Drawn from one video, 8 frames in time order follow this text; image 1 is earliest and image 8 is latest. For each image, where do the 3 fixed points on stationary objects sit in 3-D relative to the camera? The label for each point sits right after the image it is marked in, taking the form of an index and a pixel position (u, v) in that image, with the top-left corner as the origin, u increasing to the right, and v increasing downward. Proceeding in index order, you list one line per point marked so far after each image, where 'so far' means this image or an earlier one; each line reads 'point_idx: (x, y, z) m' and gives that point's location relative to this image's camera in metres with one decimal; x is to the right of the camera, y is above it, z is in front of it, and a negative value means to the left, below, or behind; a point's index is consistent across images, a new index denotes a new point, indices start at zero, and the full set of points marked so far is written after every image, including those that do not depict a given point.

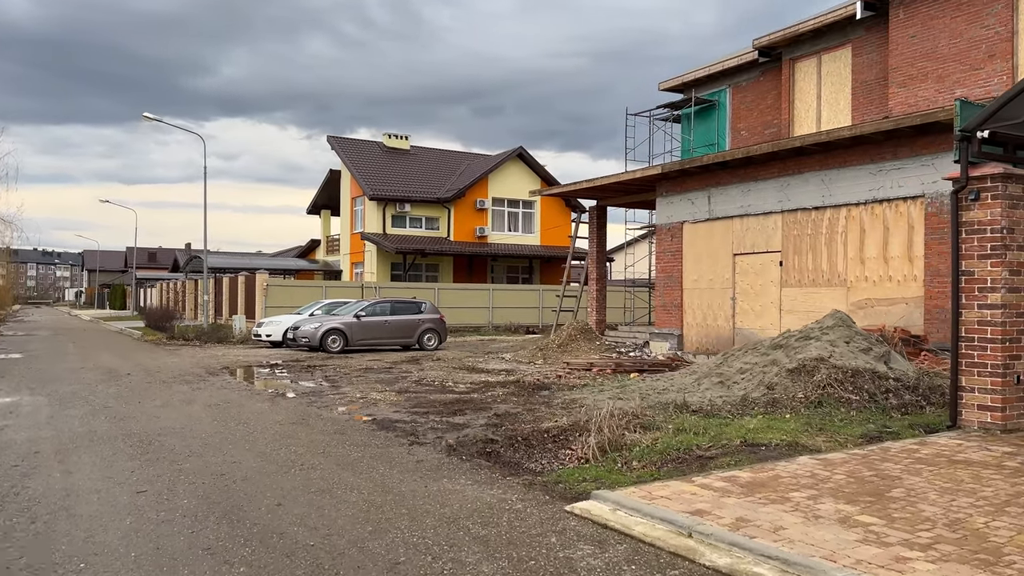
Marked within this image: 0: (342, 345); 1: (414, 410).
0: (-3.9, -1.3, +18.8) m
1: (-1.1, -1.4, +9.1) m
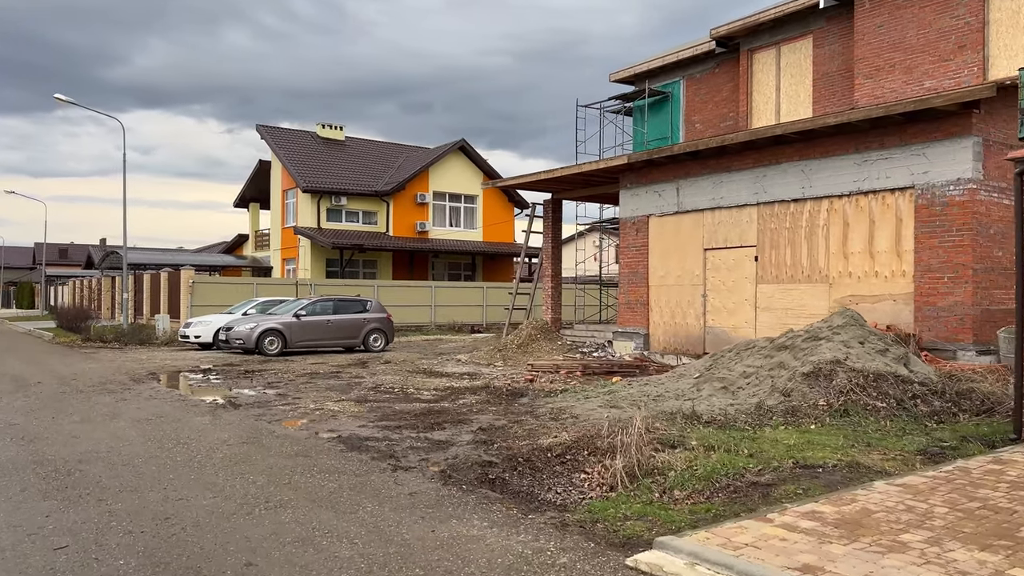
0: (-4.9, -1.3, +17.3) m
1: (-1.3, -1.3, +8.0) m
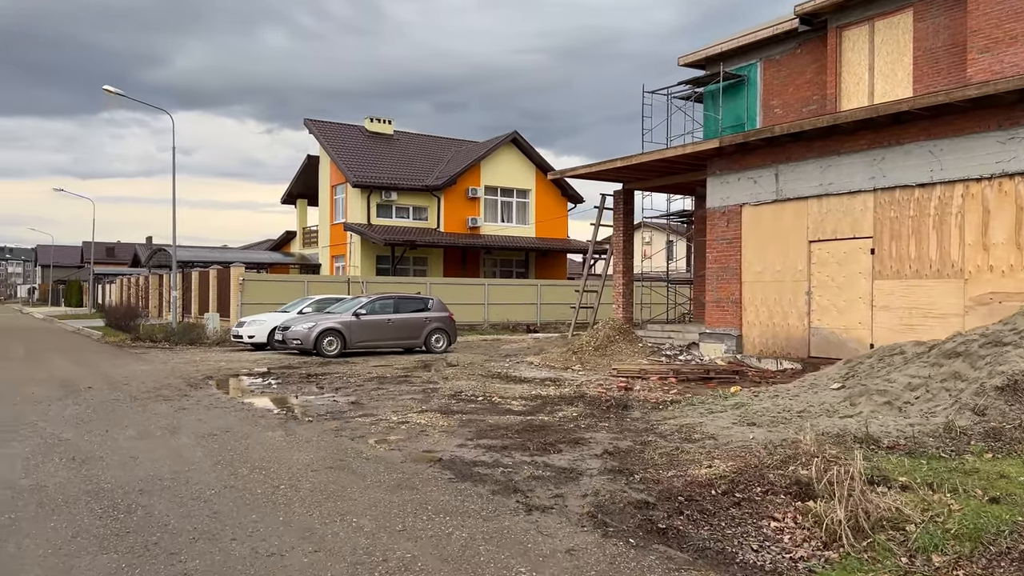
0: (-3.4, -1.2, +16.3) m
1: (-0.2, -1.3, +6.8) m
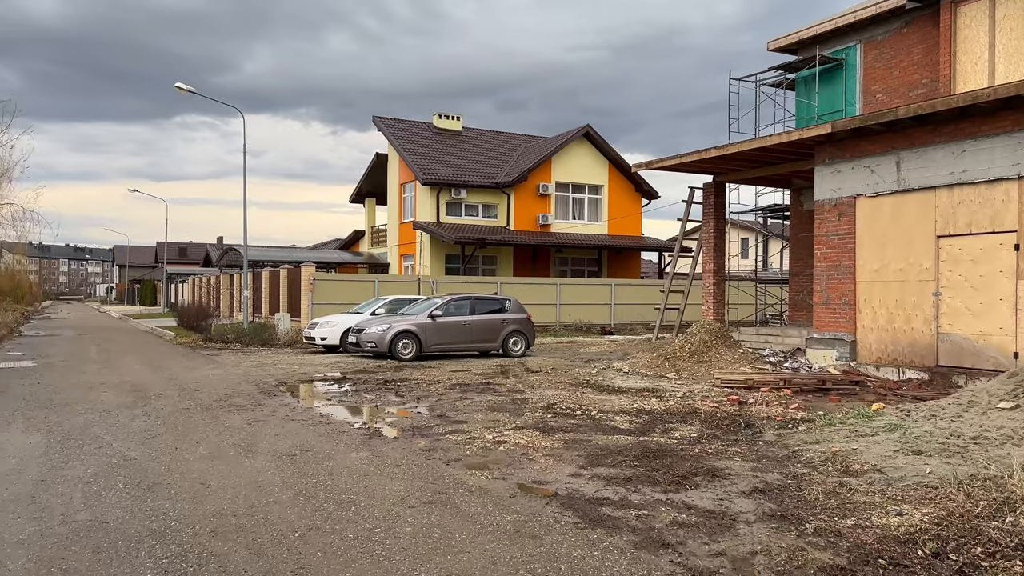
0: (-1.9, -1.2, +15.5) m
1: (+0.6, -1.3, +5.8) m
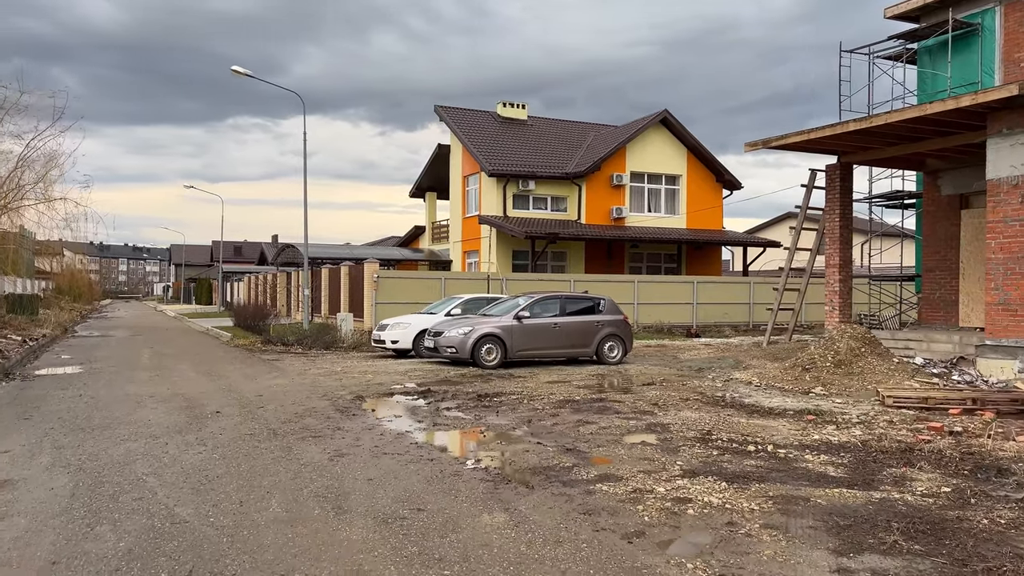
0: (-0.2, -1.2, +13.6) m
1: (+1.7, -1.3, +3.8) m
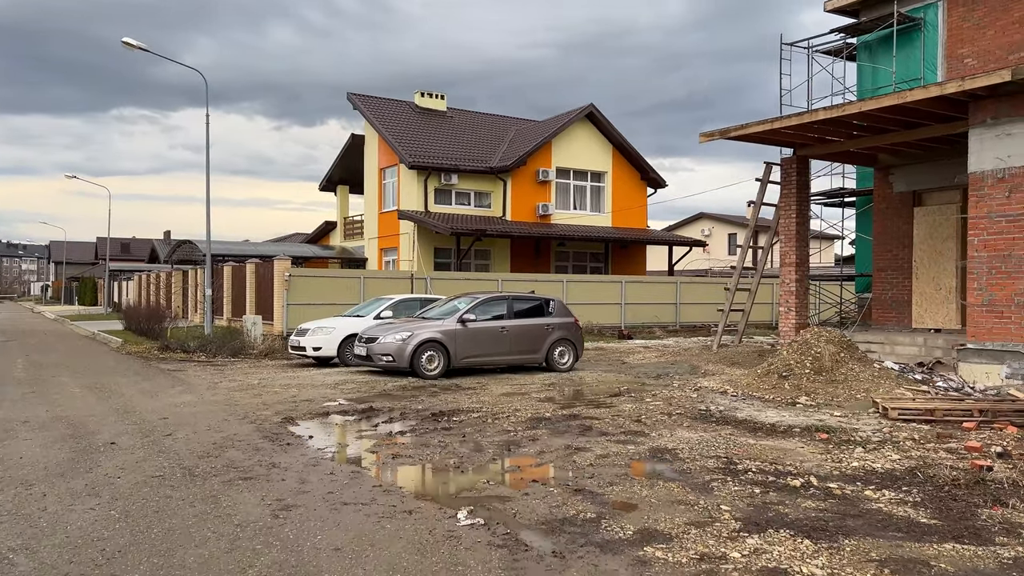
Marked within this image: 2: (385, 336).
0: (-1.1, -1.2, +12.2) m
1: (+2.0, -1.3, +2.6) m
2: (-1.9, -0.7, +12.2) m
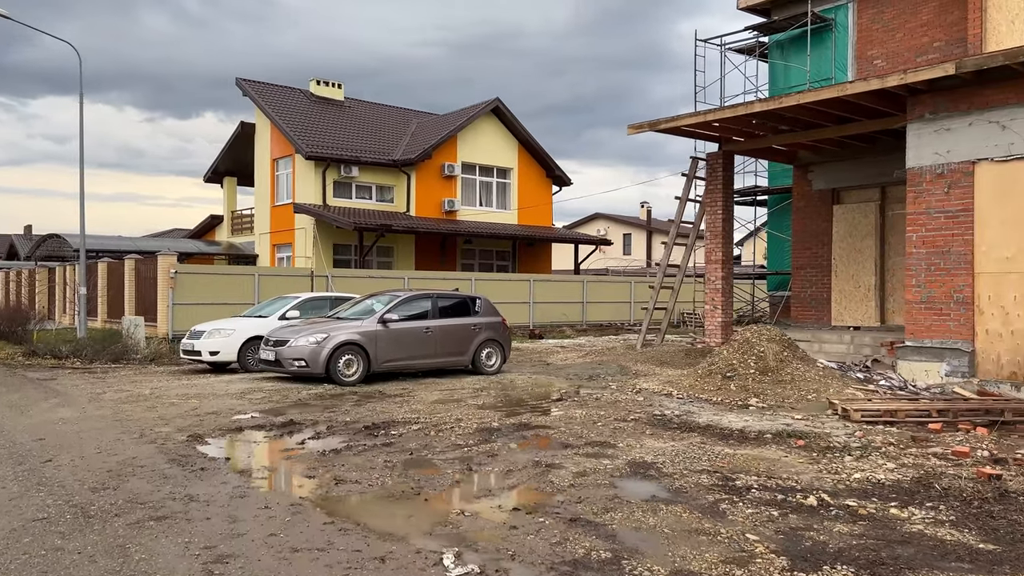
0: (-2.1, -1.1, +11.1) m
1: (+2.3, -1.3, +2.0) m
2: (-2.9, -0.7, +11.0) m
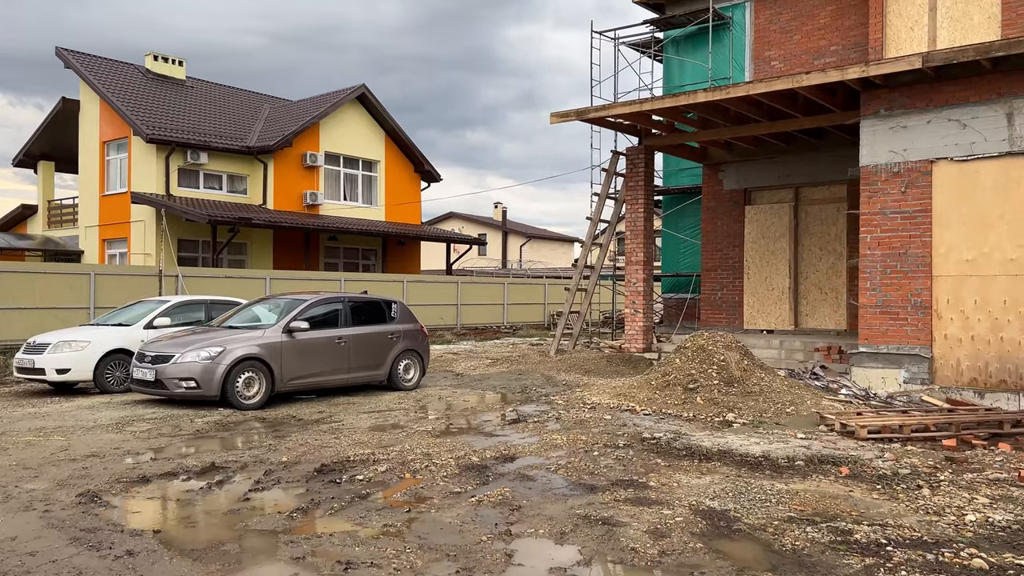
0: (-2.8, -1.2, +9.2) m
1: (+3.3, -1.3, +1.2) m
2: (-3.6, -0.7, +8.9) m
